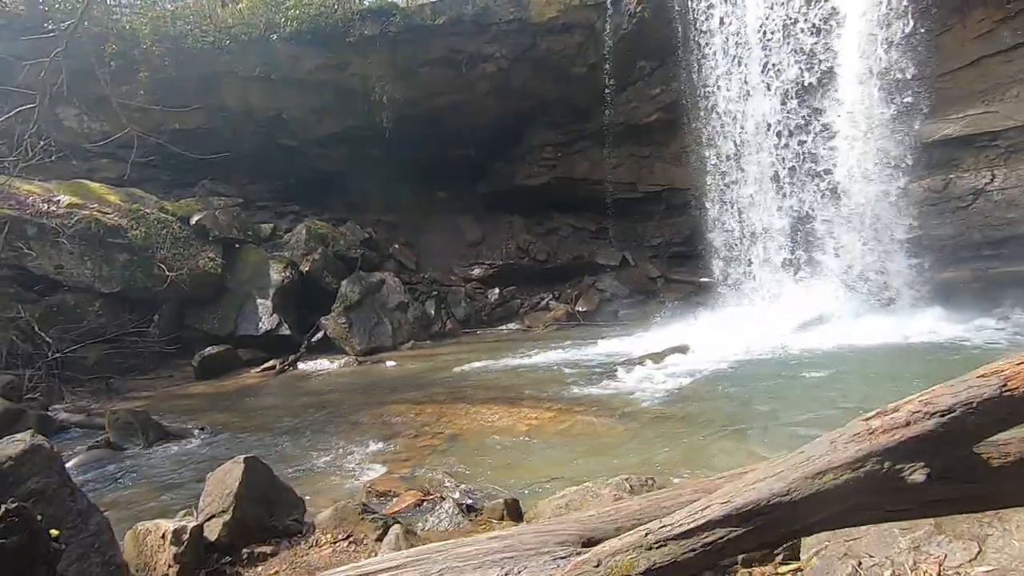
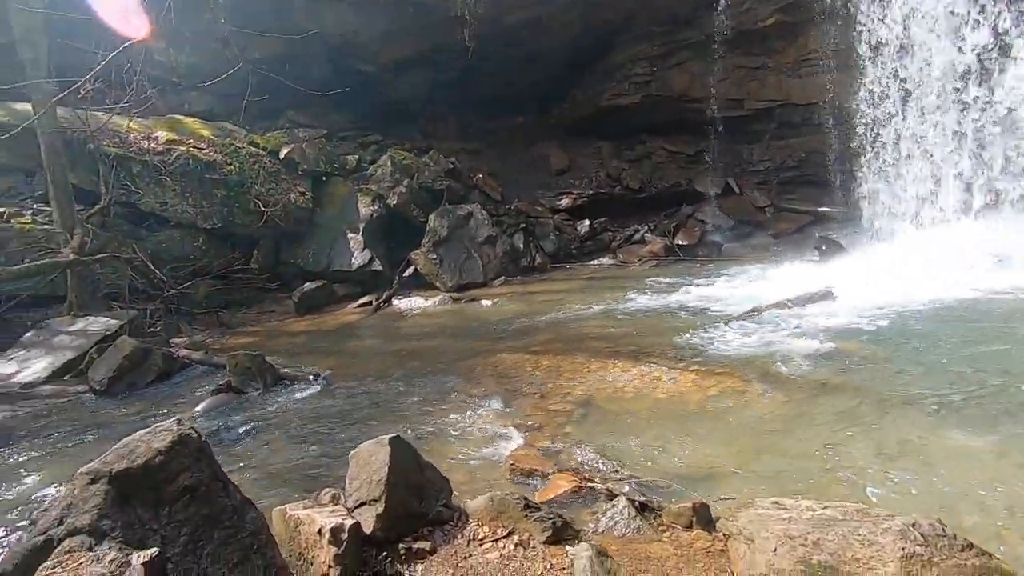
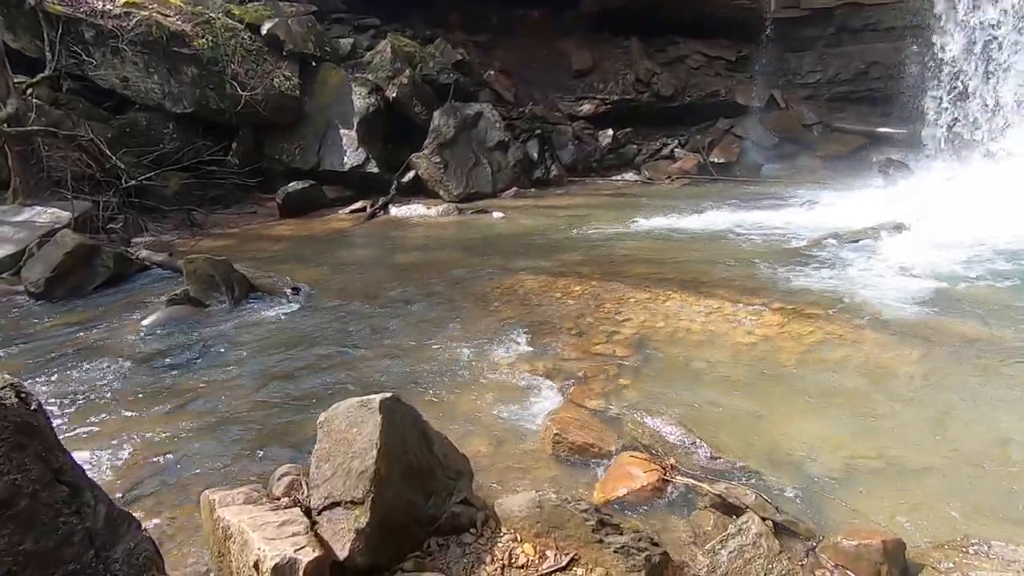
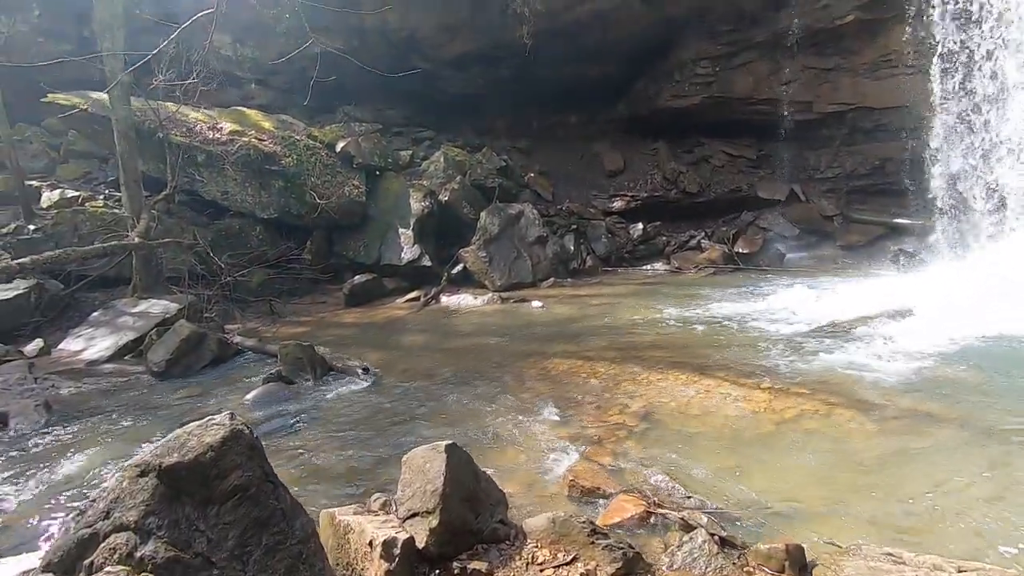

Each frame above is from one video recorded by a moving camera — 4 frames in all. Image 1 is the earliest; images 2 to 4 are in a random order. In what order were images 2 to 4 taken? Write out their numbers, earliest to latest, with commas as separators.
2, 4, 3
